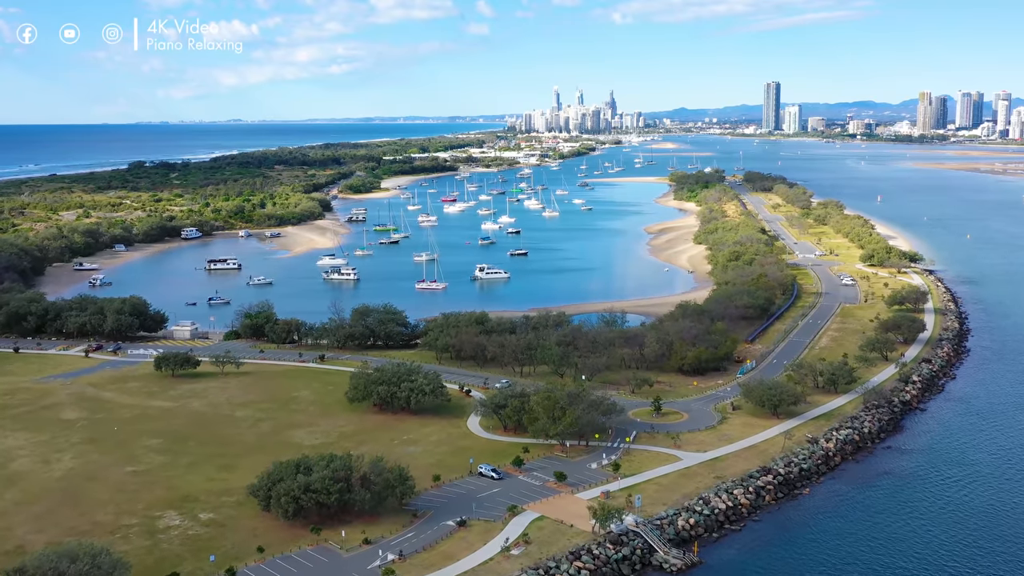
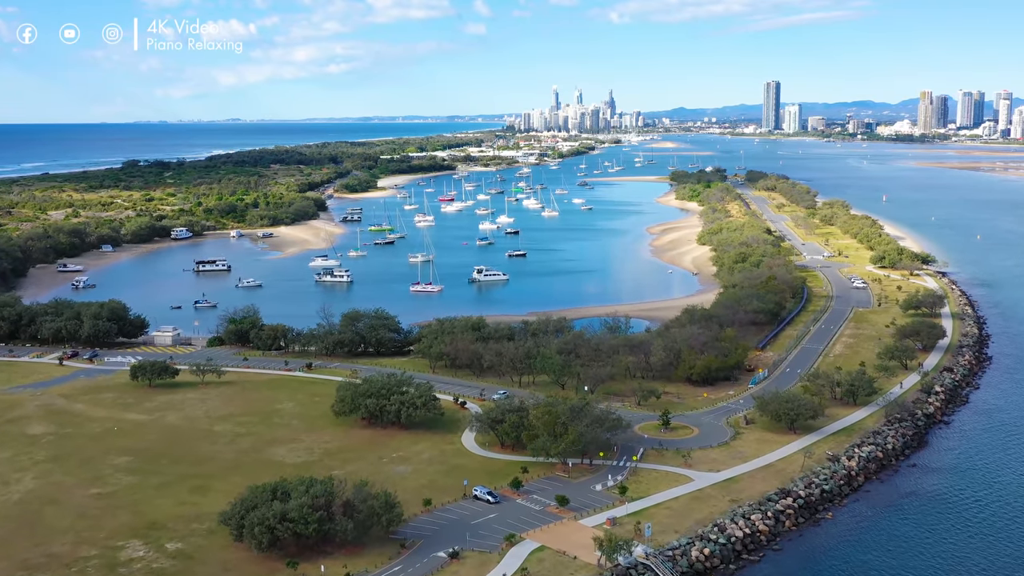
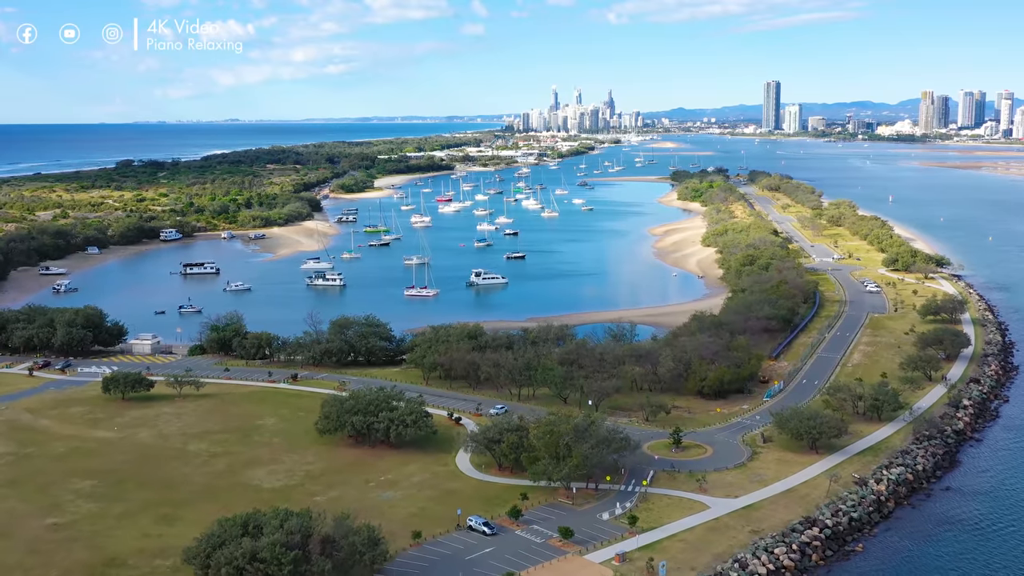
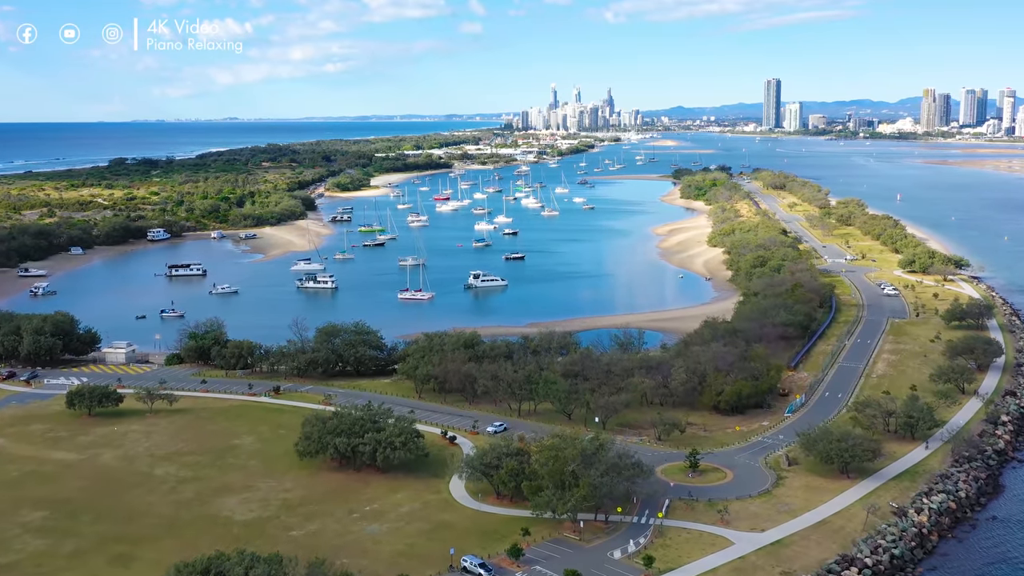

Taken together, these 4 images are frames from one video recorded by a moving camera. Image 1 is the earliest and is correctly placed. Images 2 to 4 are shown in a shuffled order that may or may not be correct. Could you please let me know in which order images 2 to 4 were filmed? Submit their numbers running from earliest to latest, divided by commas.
2, 3, 4
